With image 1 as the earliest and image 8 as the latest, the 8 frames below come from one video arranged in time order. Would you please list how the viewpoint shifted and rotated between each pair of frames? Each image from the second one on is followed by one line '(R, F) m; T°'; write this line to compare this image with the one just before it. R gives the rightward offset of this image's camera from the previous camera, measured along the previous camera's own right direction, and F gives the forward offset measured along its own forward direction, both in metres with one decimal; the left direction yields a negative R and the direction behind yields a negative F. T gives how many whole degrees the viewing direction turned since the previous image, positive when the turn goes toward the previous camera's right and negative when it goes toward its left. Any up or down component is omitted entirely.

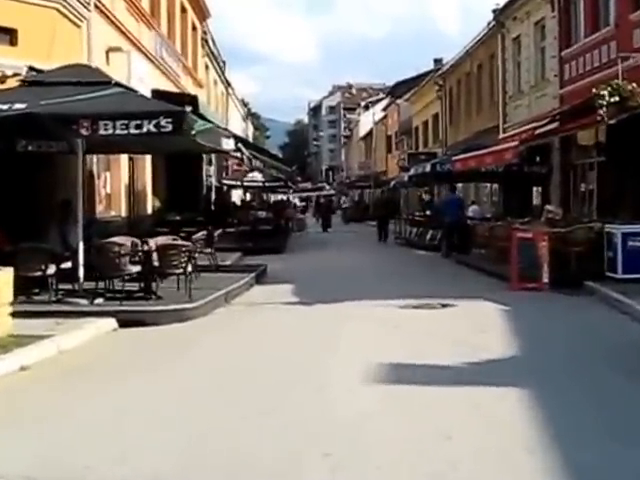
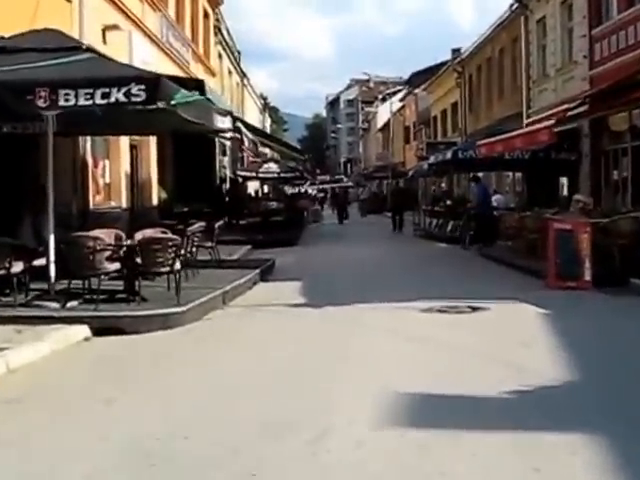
(+0.1, +1.9) m; -1°
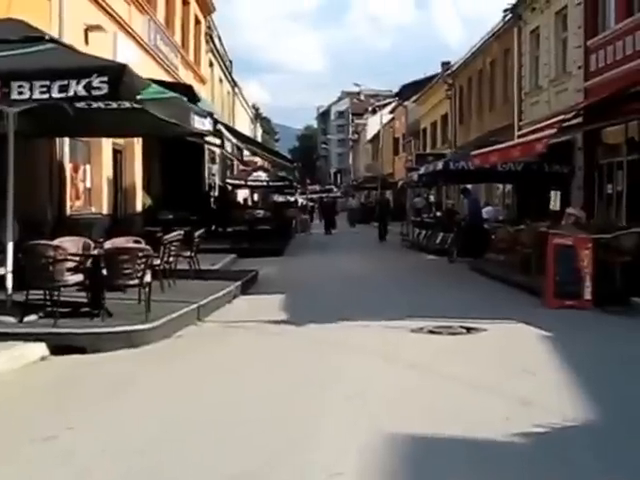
(0.0, +1.0) m; +1°
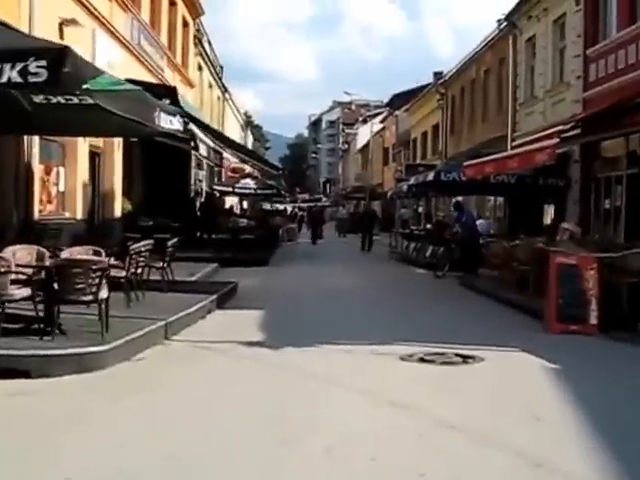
(+0.1, +1.2) m; +1°
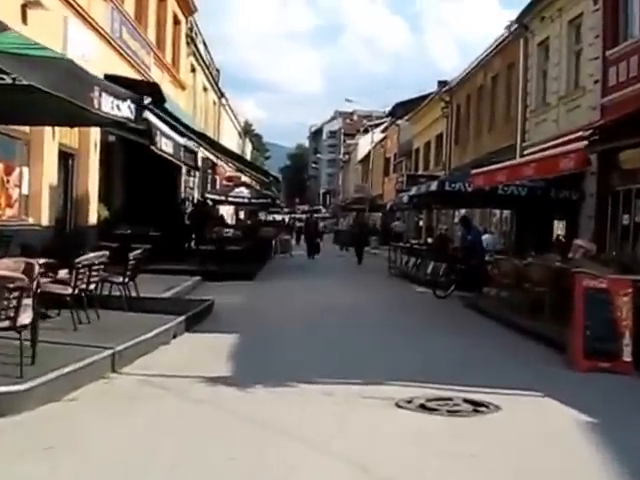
(+0.1, +2.1) m; 0°
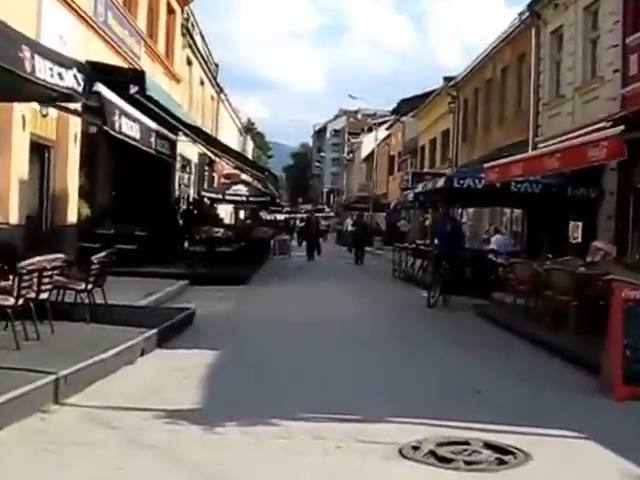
(+0.1, +1.8) m; 0°
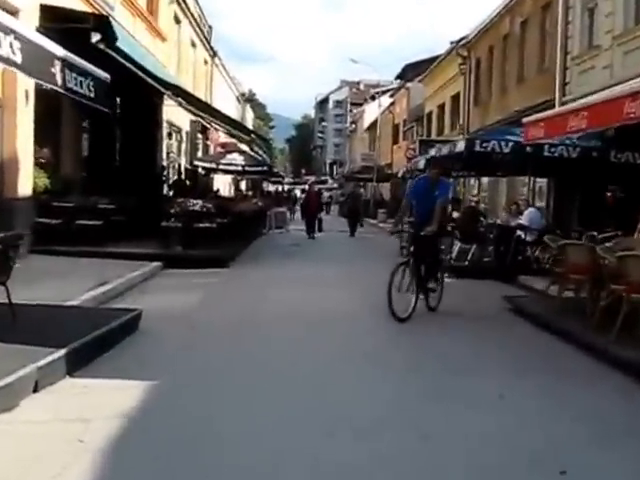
(+0.1, +3.7) m; 0°
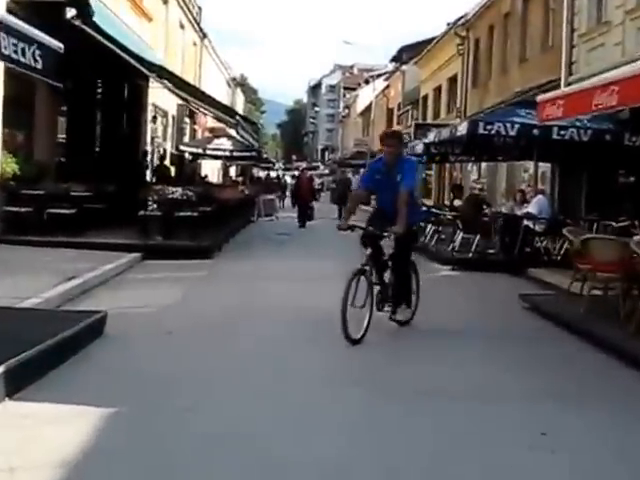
(0.0, +1.5) m; 0°
